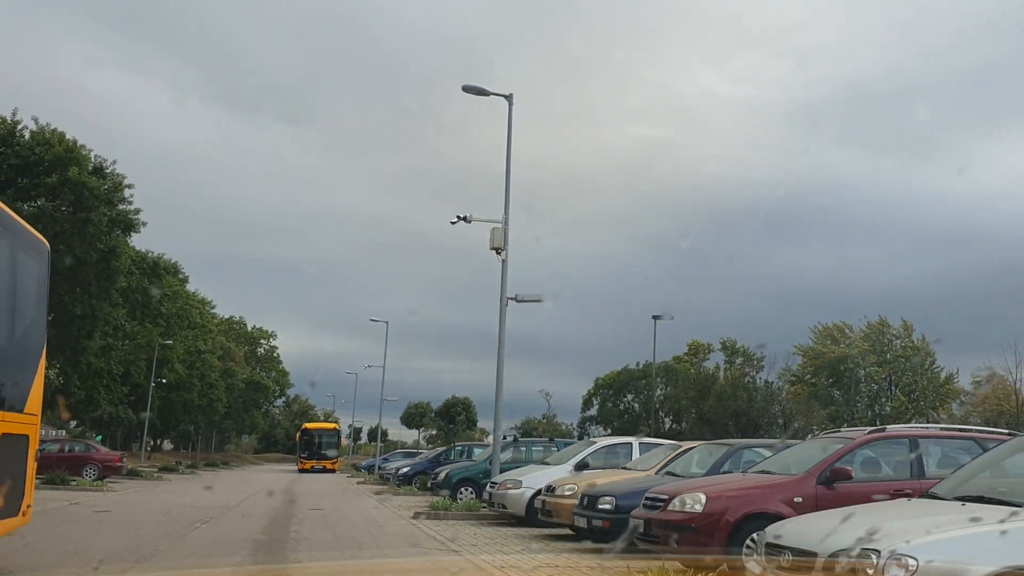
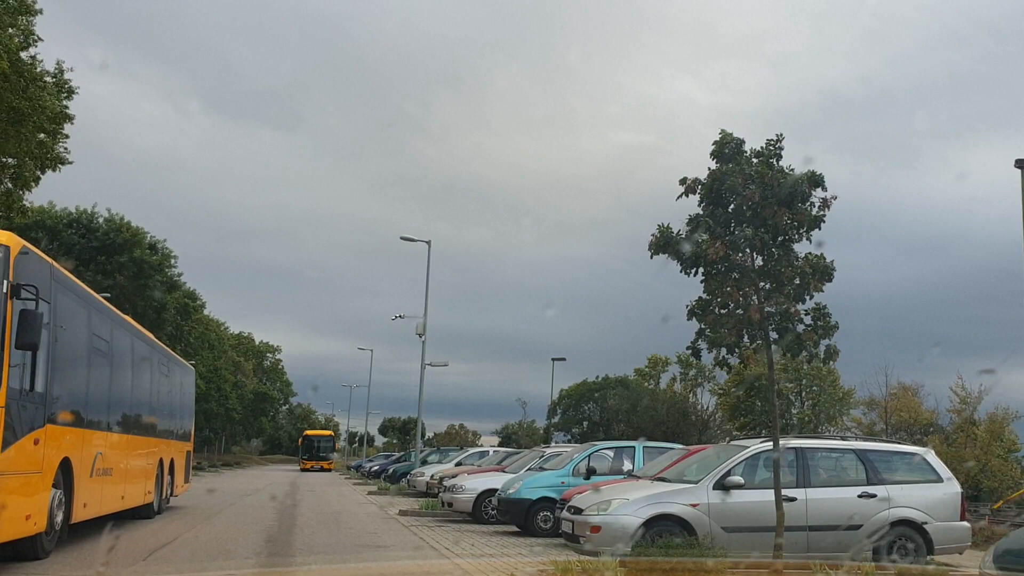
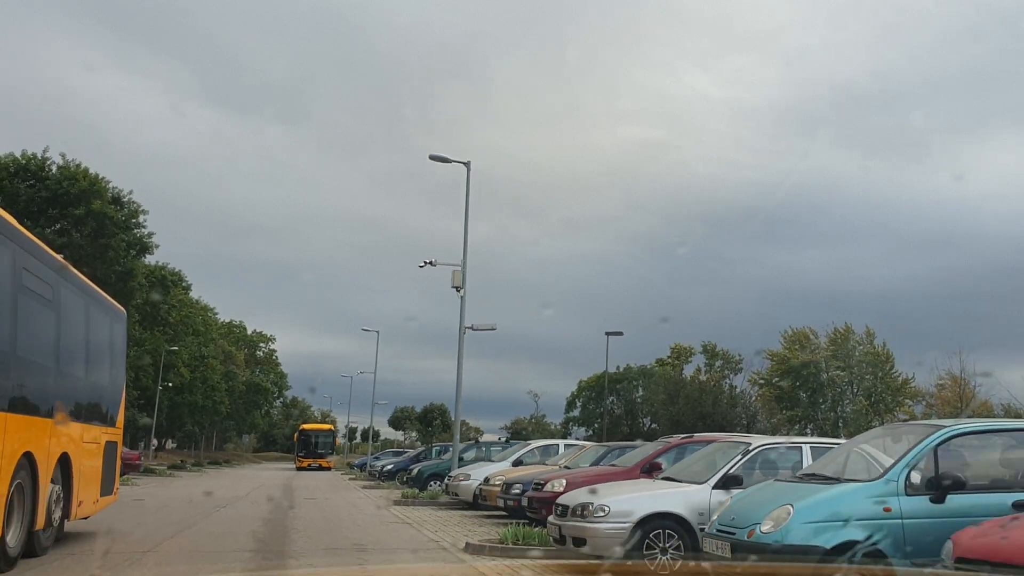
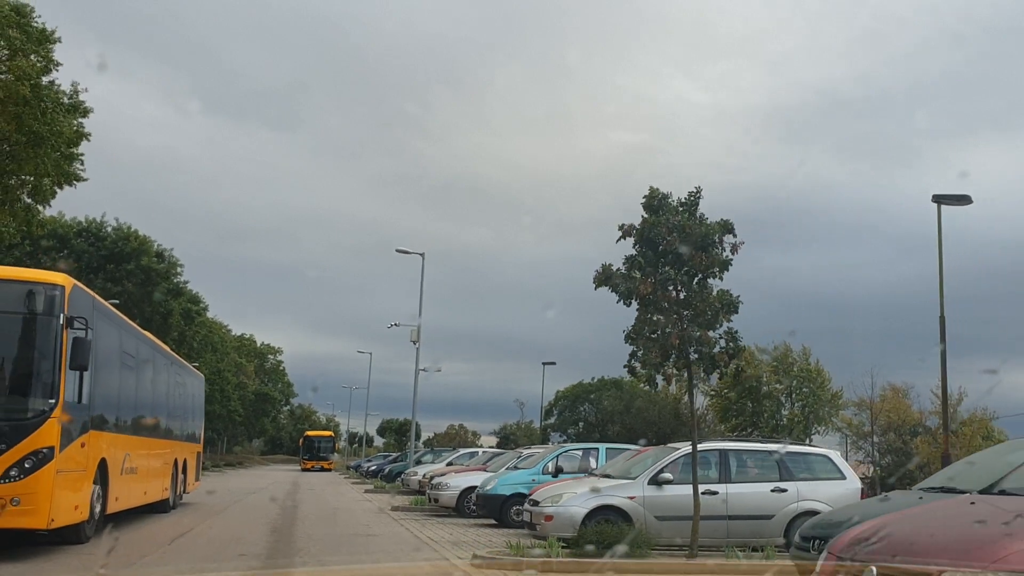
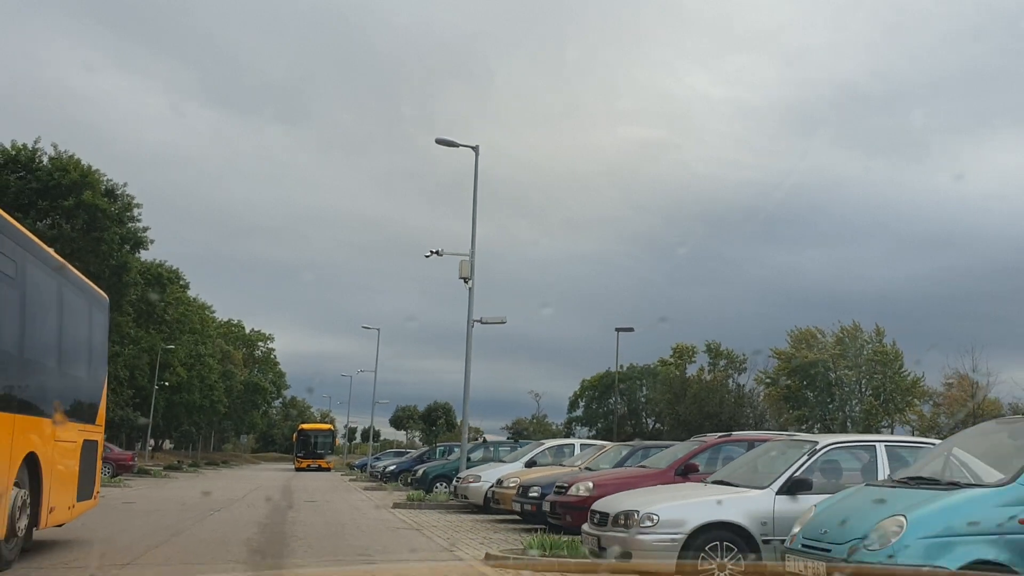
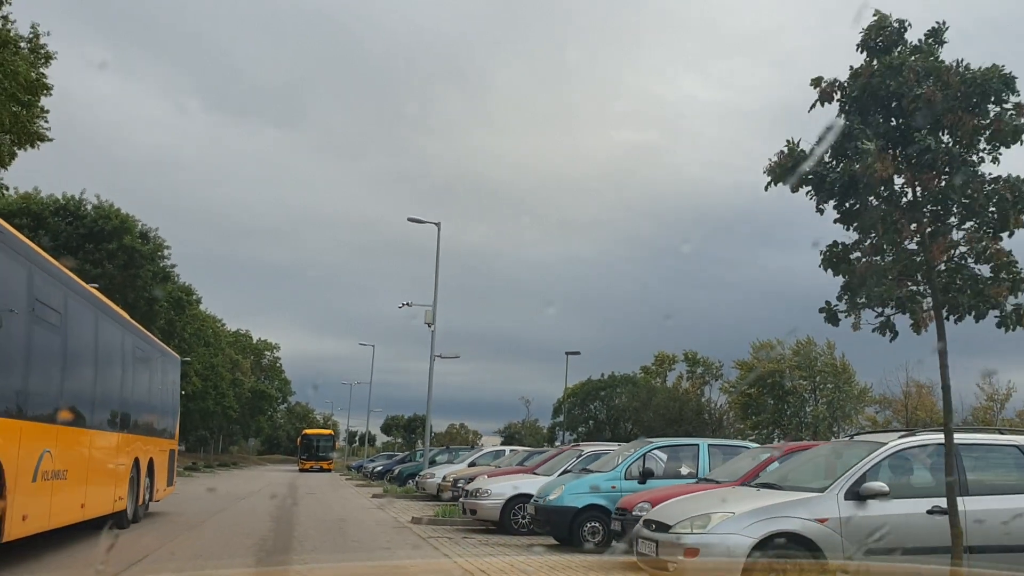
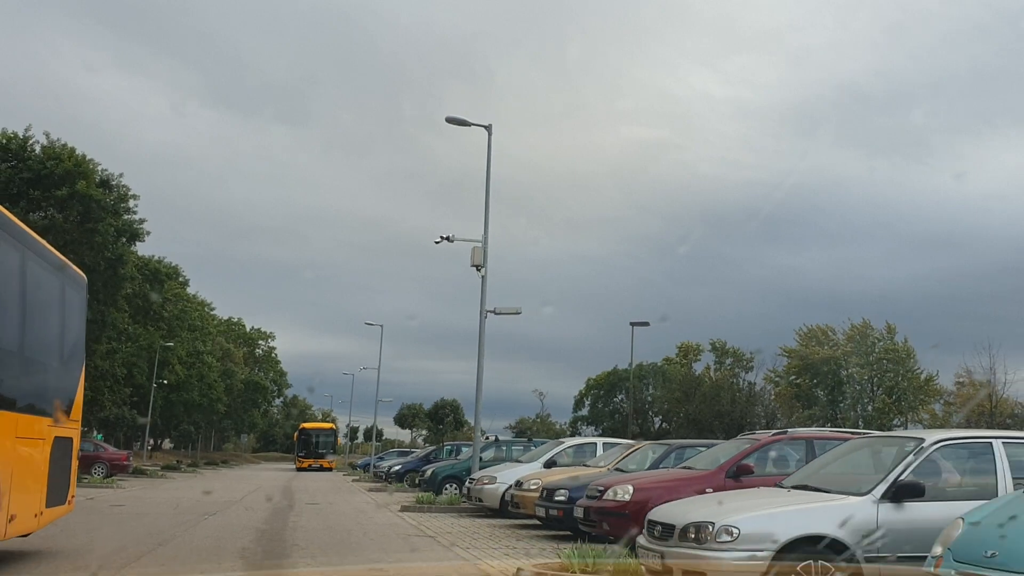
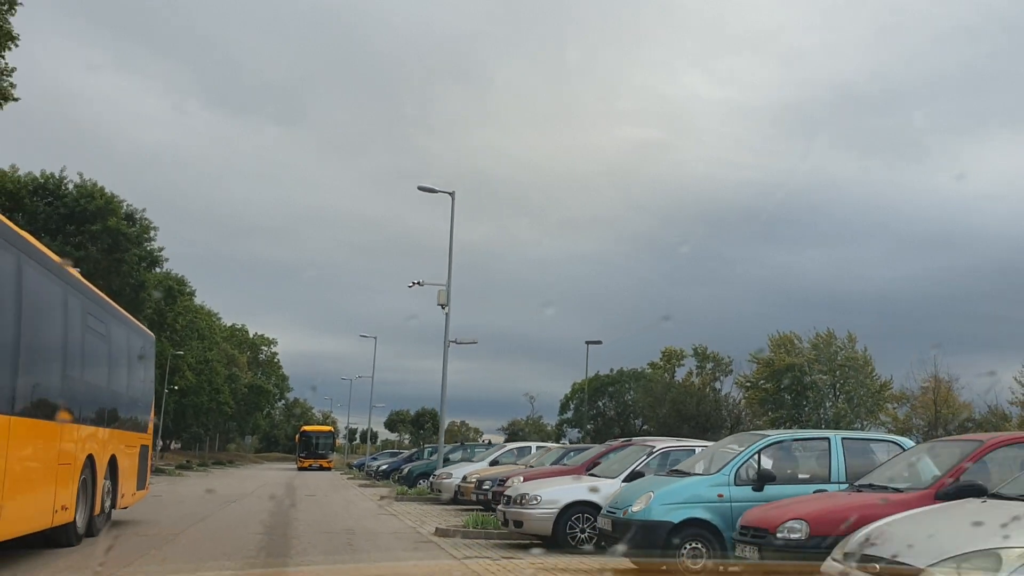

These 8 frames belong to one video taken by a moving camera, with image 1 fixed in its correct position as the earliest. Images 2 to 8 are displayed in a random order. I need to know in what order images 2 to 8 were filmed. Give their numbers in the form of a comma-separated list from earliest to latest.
7, 5, 3, 8, 6, 2, 4
